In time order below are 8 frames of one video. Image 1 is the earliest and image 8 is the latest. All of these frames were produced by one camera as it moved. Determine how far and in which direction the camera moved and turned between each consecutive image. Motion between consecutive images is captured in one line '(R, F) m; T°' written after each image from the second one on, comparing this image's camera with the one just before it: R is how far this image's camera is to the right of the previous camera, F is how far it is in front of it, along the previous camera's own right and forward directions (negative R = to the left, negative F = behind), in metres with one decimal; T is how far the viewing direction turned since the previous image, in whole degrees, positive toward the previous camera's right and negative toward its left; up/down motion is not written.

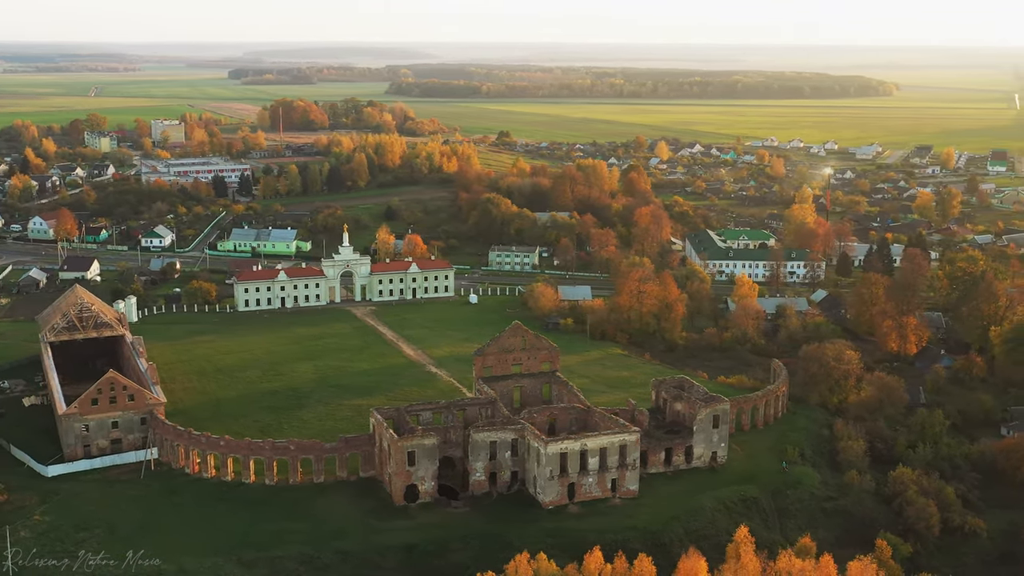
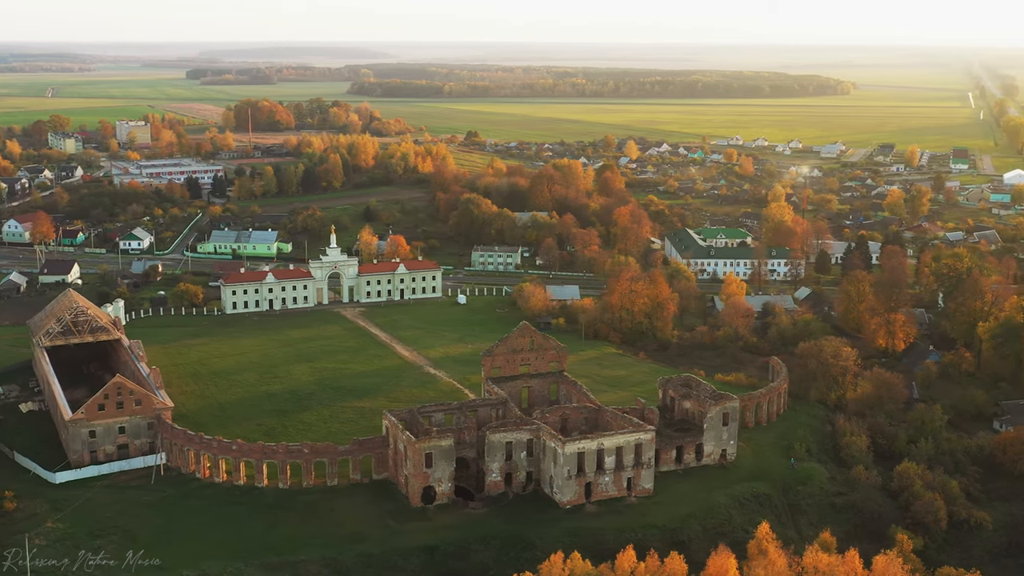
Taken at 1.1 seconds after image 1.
(-1.5, 0.0) m; +2°
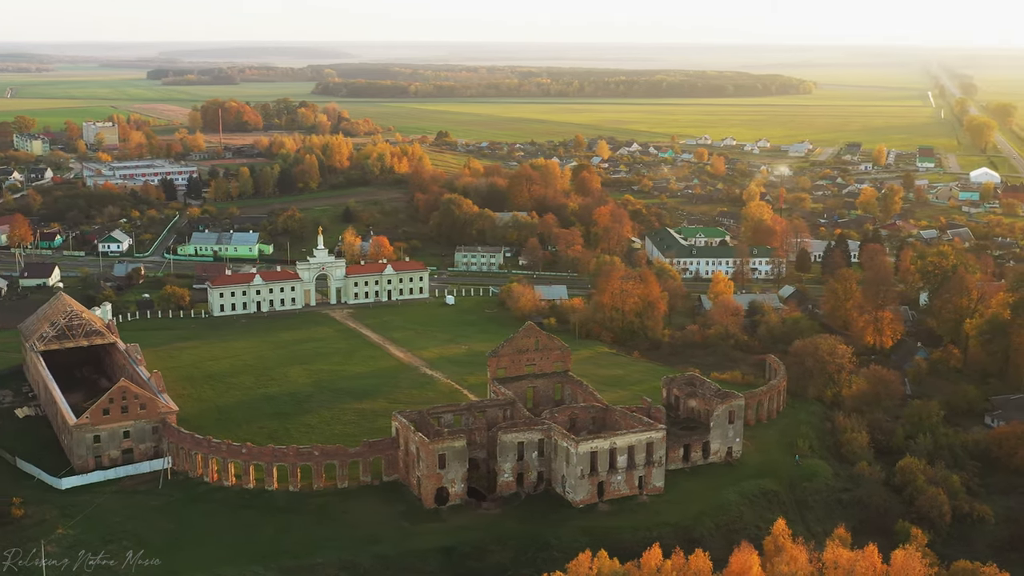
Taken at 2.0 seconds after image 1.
(-1.3, 0.0) m; +2°
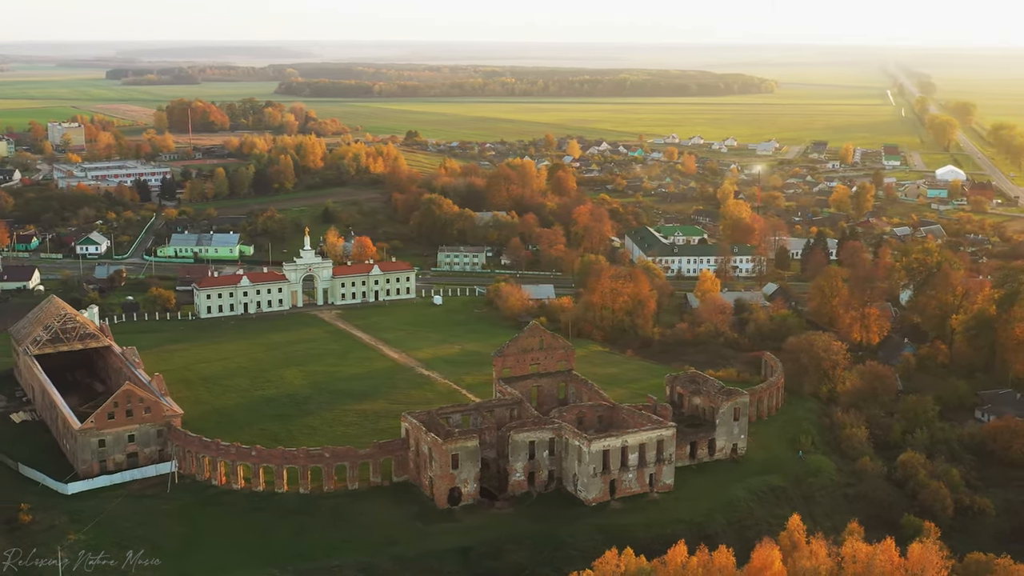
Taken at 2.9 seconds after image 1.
(-1.3, 0.0) m; +2°
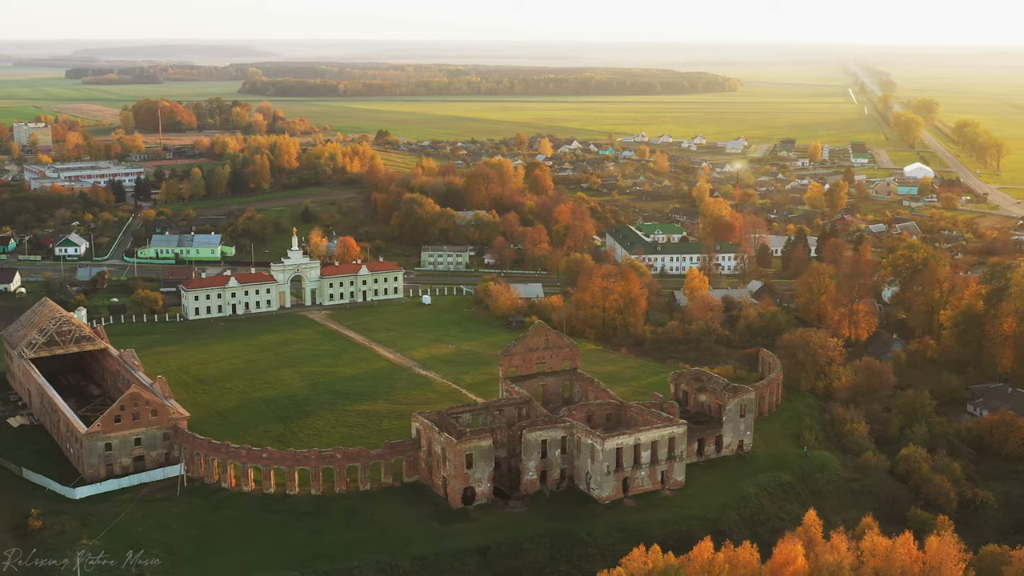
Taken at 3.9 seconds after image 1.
(-1.3, 0.0) m; +2°
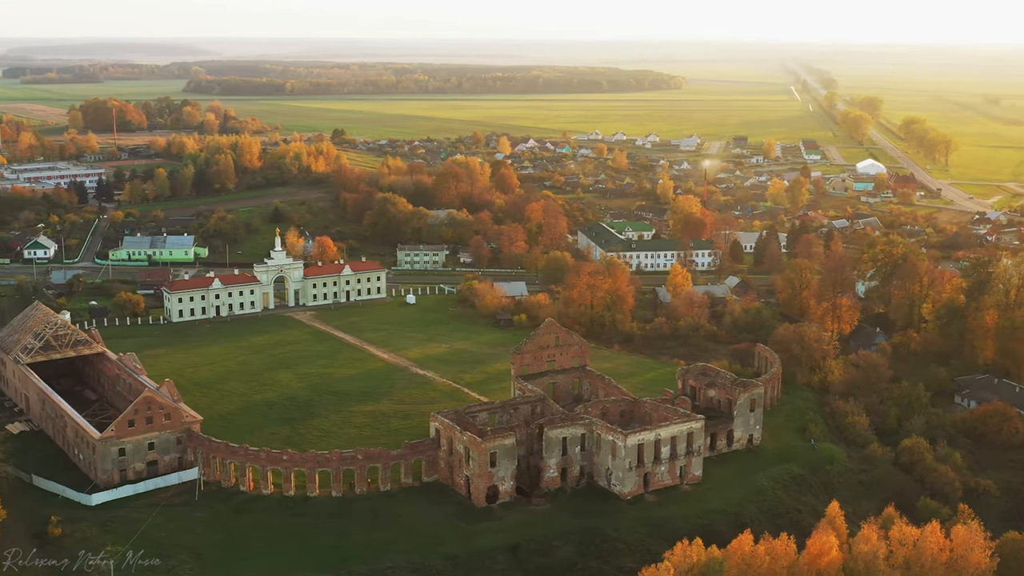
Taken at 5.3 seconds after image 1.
(-2.0, -0.1) m; +2°
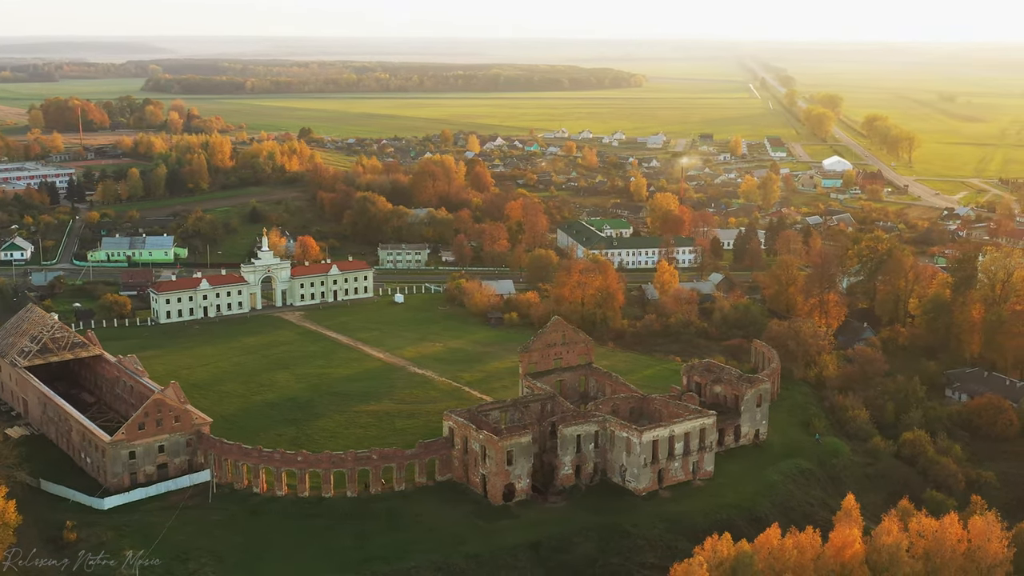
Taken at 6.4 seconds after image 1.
(-1.5, 0.0) m; +2°
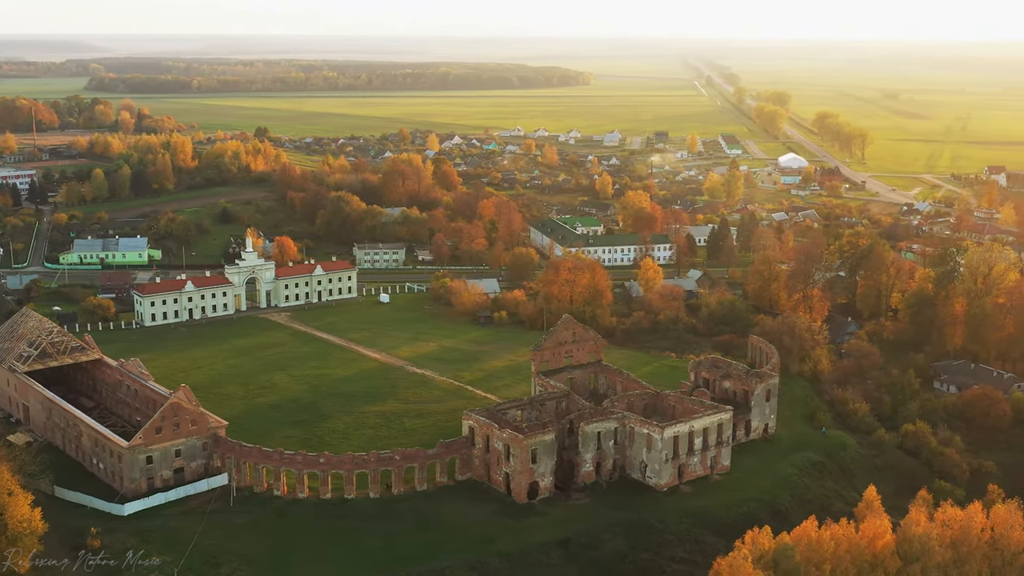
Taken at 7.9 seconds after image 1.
(-2.0, -0.1) m; +2°
